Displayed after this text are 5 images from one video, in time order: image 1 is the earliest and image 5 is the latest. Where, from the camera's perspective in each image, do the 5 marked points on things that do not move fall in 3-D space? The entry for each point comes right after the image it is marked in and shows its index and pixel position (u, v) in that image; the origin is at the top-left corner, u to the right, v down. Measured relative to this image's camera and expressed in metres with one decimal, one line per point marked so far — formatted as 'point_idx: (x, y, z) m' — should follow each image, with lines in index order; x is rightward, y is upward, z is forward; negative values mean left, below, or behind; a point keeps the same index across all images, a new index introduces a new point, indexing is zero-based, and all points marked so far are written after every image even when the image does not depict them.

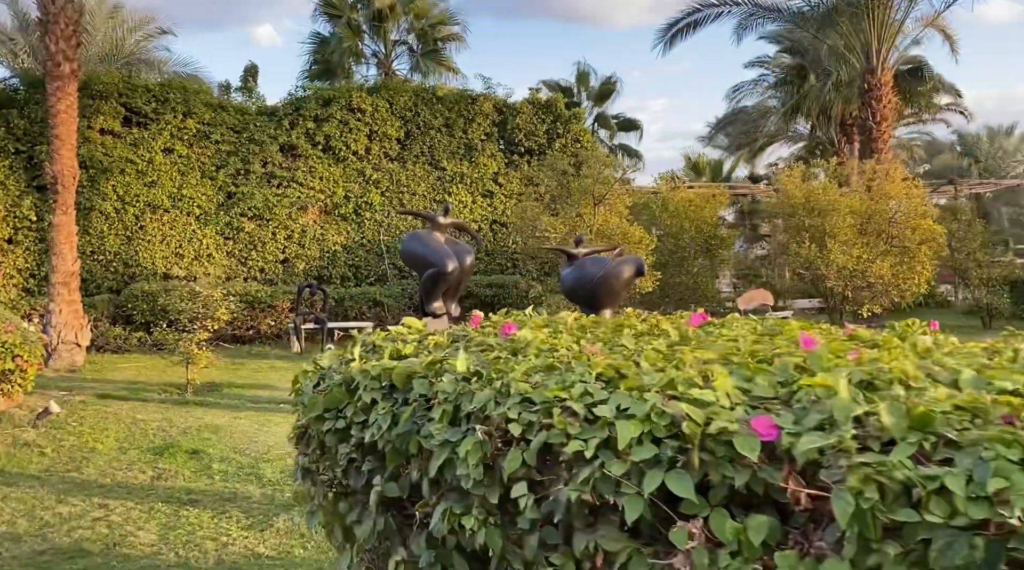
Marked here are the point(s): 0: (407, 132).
0: (-1.6, +2.3, +15.3) m
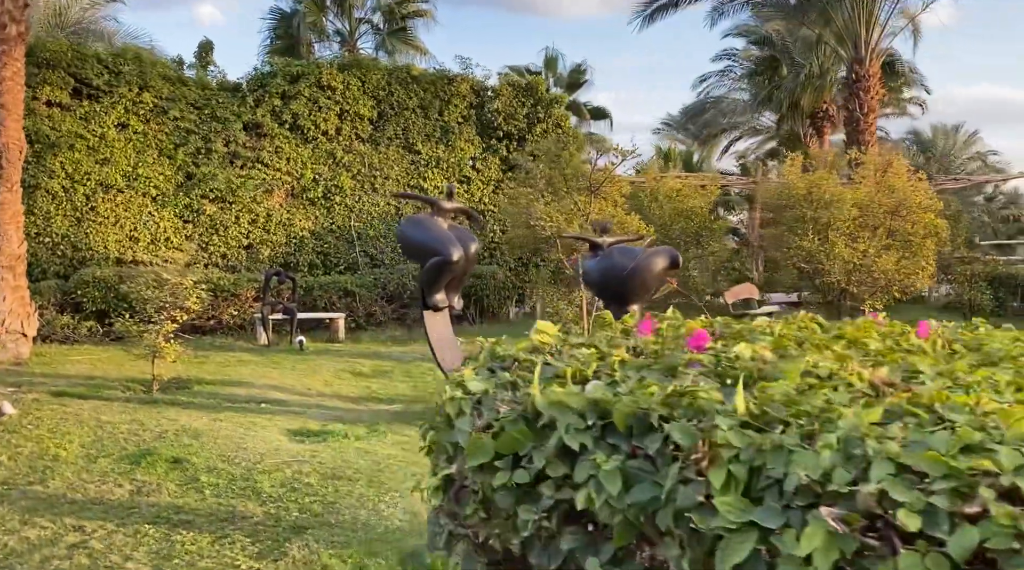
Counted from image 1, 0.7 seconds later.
0: (-1.9, +2.5, +14.5) m
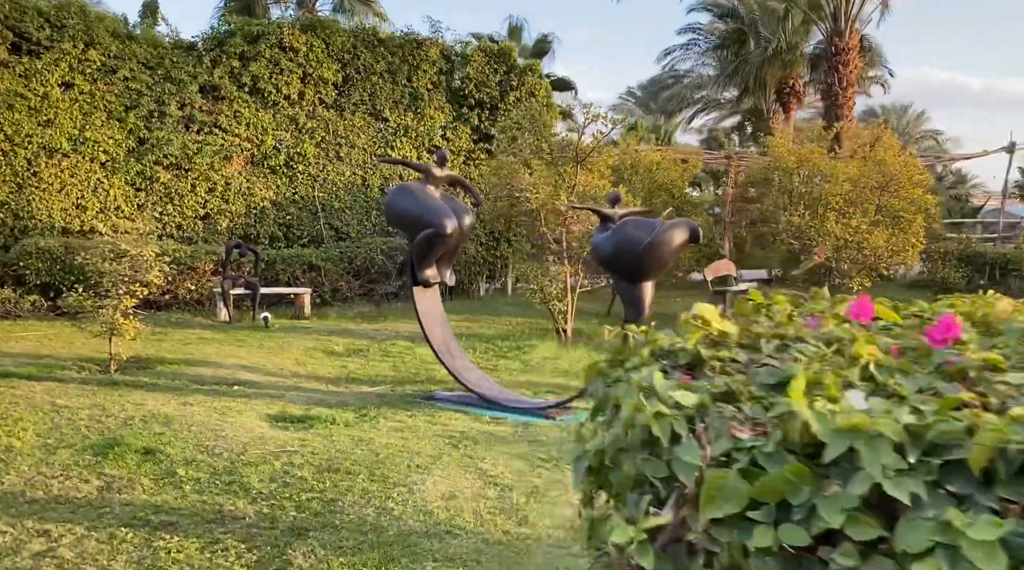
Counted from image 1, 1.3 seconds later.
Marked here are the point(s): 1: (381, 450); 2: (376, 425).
0: (-2.3, +2.9, +13.7) m
1: (-0.7, -0.9, +5.7) m
2: (-0.9, -0.9, +6.3) m
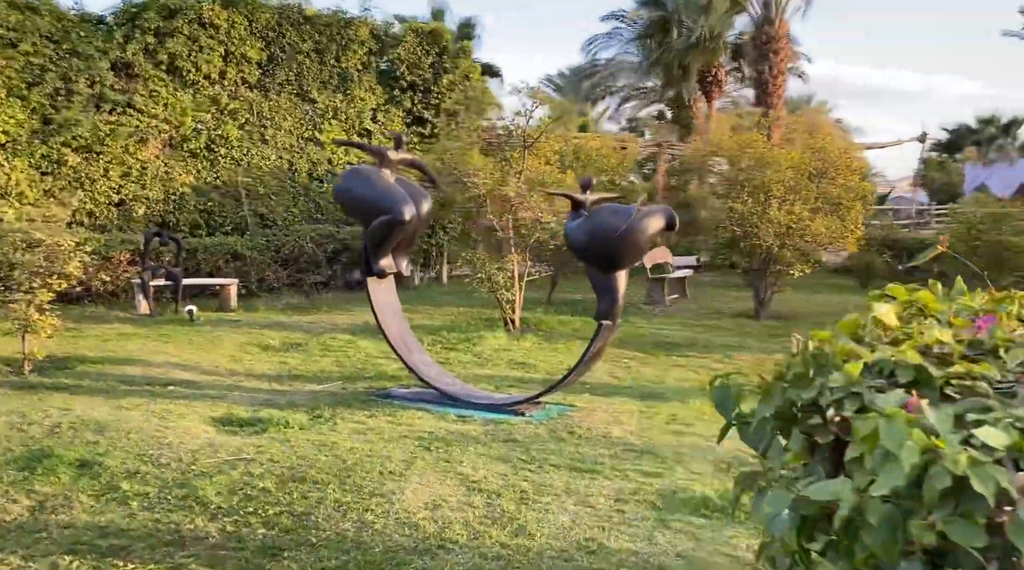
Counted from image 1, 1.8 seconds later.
0: (-3.2, +3.0, +13.0) m
1: (-0.9, -0.9, +5.2) m
2: (-1.0, -0.8, +5.9) m
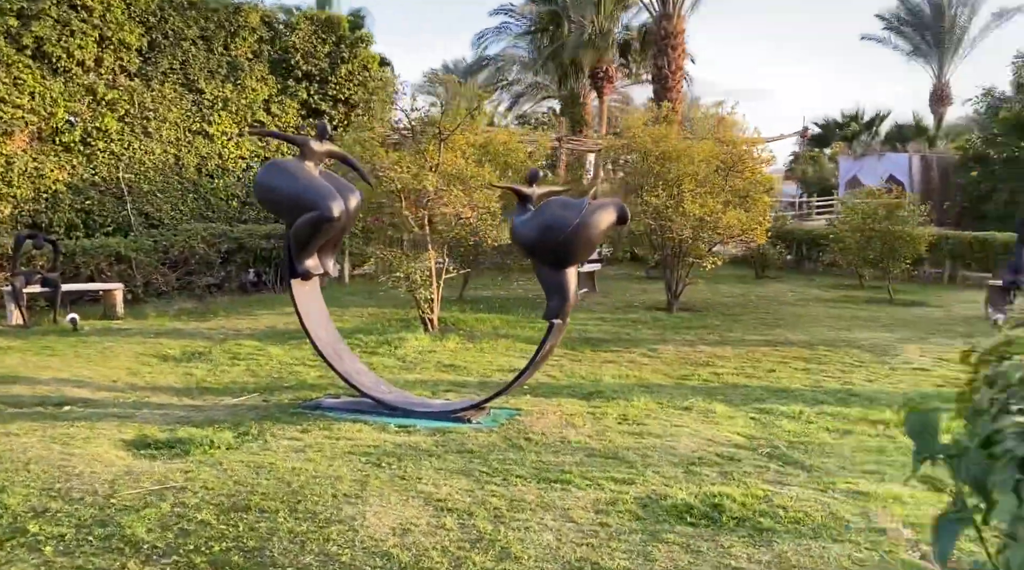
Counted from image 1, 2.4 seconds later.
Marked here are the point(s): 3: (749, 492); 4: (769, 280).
0: (-4.4, +2.9, +12.1) m
1: (-1.0, -0.9, +4.7) m
2: (-1.3, -0.9, +5.3) m
3: (+1.1, -1.0, +4.7) m
4: (+4.0, +0.1, +15.6) m
